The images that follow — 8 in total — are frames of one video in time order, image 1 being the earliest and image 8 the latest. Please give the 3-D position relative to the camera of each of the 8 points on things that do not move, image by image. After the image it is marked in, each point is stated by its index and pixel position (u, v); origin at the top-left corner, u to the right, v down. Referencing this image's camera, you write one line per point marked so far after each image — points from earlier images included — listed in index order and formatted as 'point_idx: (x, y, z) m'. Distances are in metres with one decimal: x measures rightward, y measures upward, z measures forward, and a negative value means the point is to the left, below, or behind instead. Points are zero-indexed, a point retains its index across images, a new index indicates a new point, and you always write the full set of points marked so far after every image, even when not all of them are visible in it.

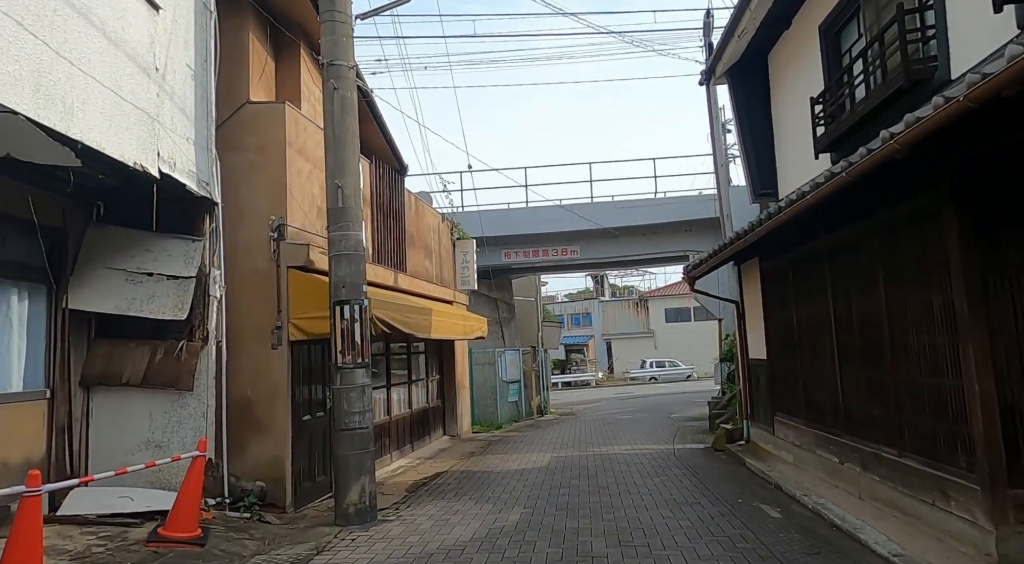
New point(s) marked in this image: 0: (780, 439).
0: (+3.7, -2.2, +11.1) m
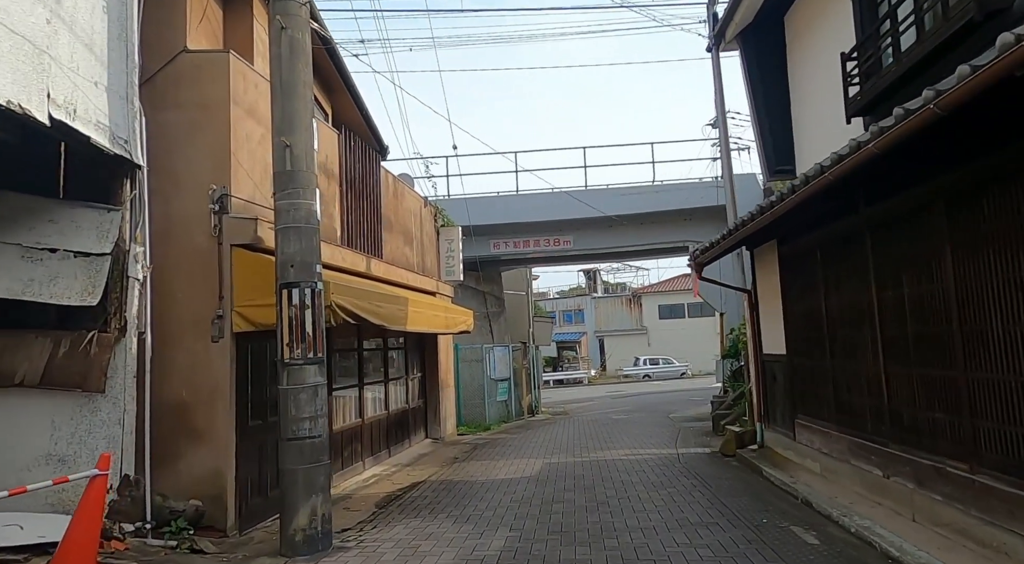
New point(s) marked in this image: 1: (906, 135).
0: (+3.5, -2.0, +9.8) m
1: (+2.7, +1.0, +5.4) m
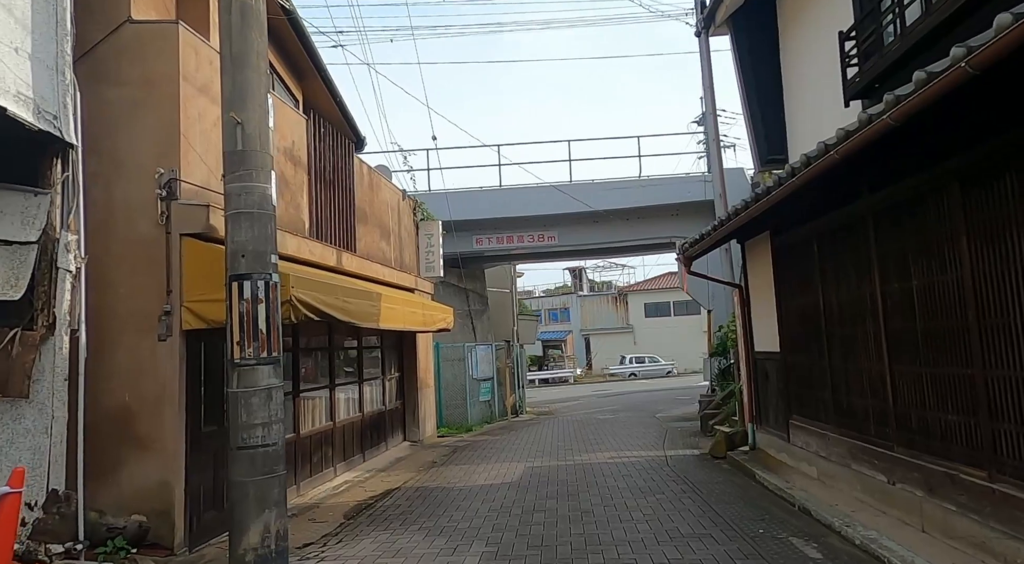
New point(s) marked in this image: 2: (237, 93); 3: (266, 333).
0: (+3.3, -1.9, +9.2) m
1: (+2.5, +1.1, +4.9) m
2: (-2.1, +1.4, +6.0) m
3: (-1.8, -0.4, +6.0) m
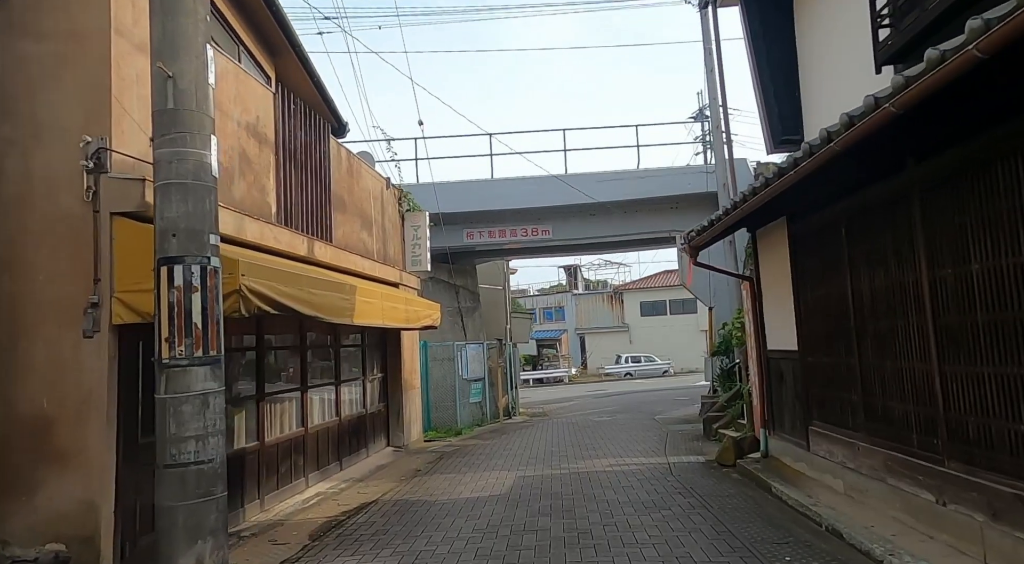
0: (+3.2, -1.8, +8.3) m
1: (+2.4, +1.2, +3.9) m
2: (-2.2, +1.5, +5.1) m
3: (-1.9, -0.3, +5.0) m
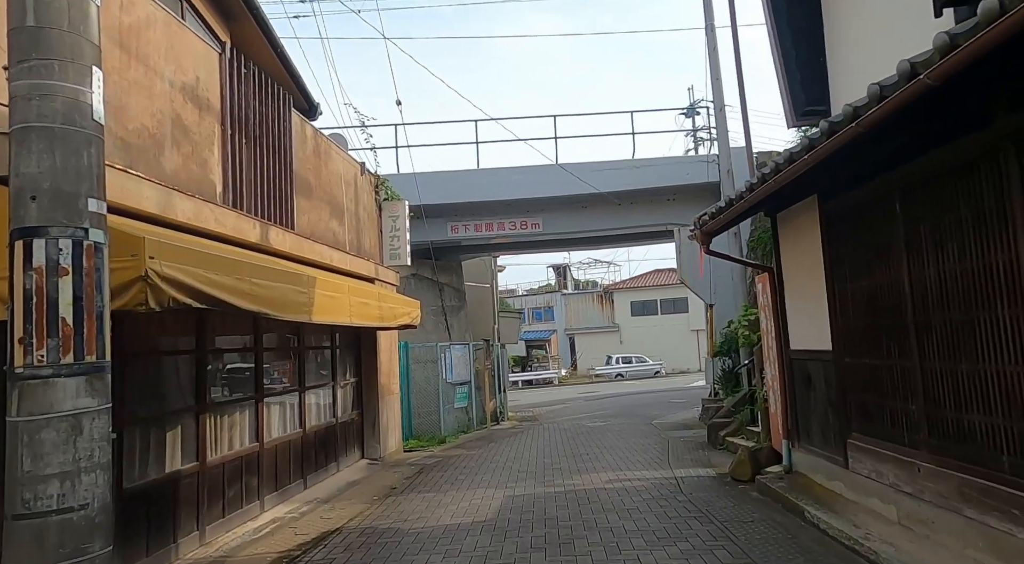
0: (+3.1, -1.7, +7.0) m
1: (+2.4, +1.3, +2.6) m
2: (-2.3, +1.6, +3.7) m
3: (-2.0, -0.2, +3.7) m
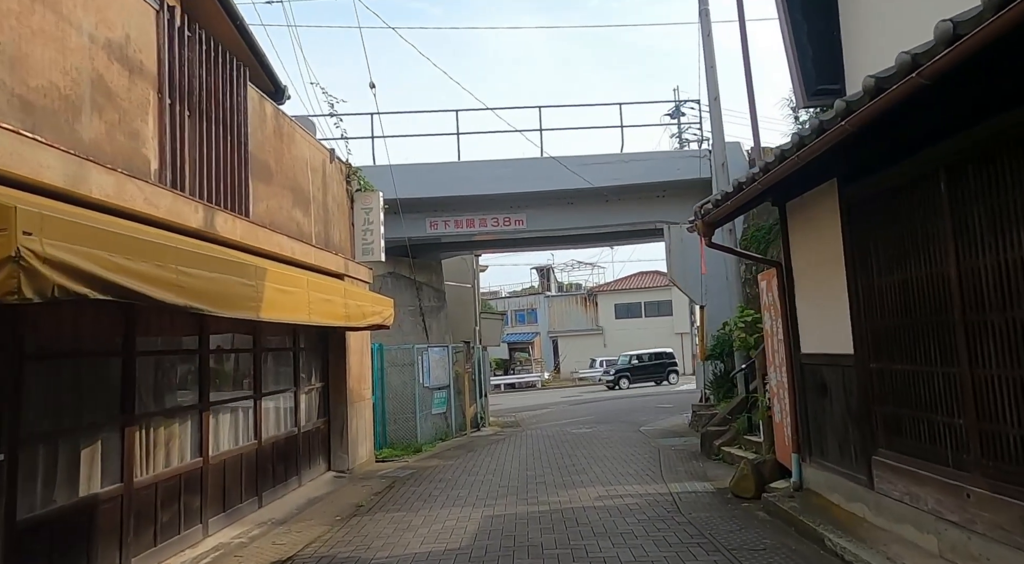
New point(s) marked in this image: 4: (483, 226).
0: (+2.9, -1.7, +6.1) m
1: (+2.3, +1.3, +1.7) m
2: (-2.3, +1.7, +2.7) m
3: (-2.1, -0.1, +2.6) m
4: (-0.7, +1.3, +18.9) m
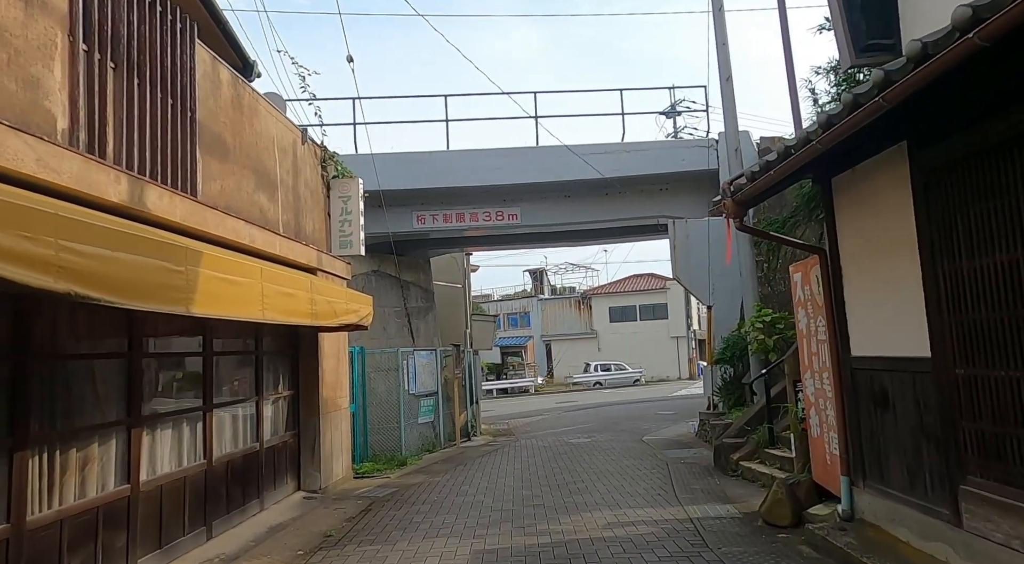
0: (+2.9, -1.6, +4.8) m
1: (+2.3, +1.5, +0.4) m
2: (-2.3, +1.8, +1.4) m
3: (-2.1, 0.0, +1.3) m
4: (-0.8, +1.4, +17.6) m
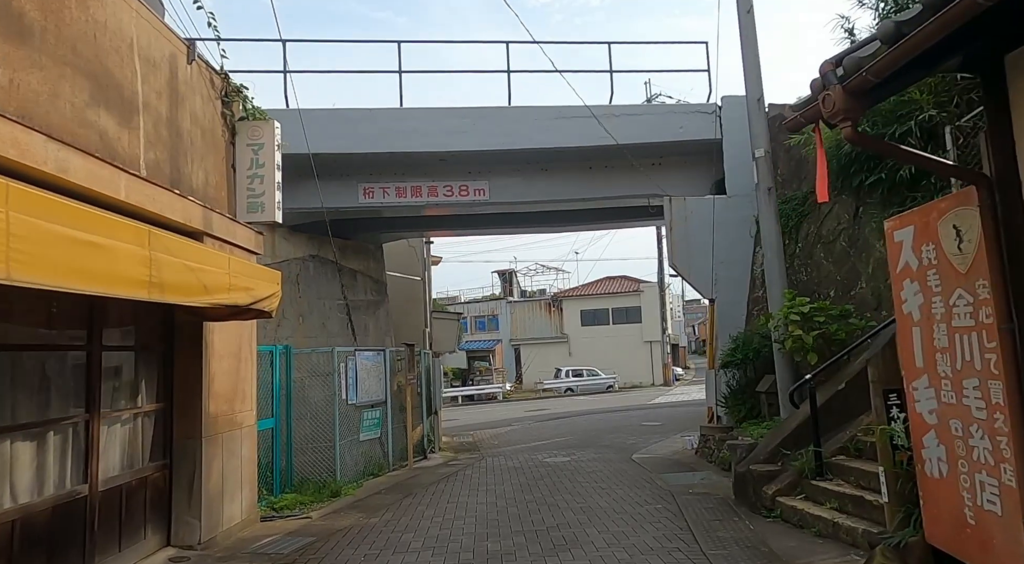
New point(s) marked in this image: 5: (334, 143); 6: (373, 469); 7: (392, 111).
0: (+2.7, -1.3, +2.0) m
1: (+2.4, +1.8, -2.4) m
2: (-2.3, +2.2, -1.6) m
3: (-2.1, +0.4, -1.7) m
4: (-1.5, +1.6, +14.7) m
5: (-3.1, +2.4, +13.6) m
6: (-2.3, -3.1, +13.1) m
7: (-2.1, +3.0, +13.7) m
